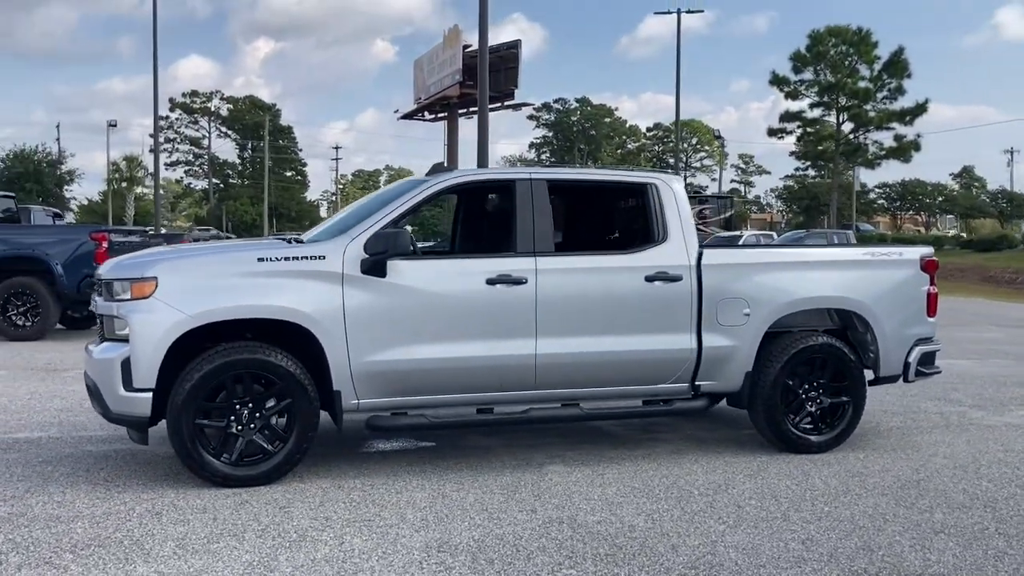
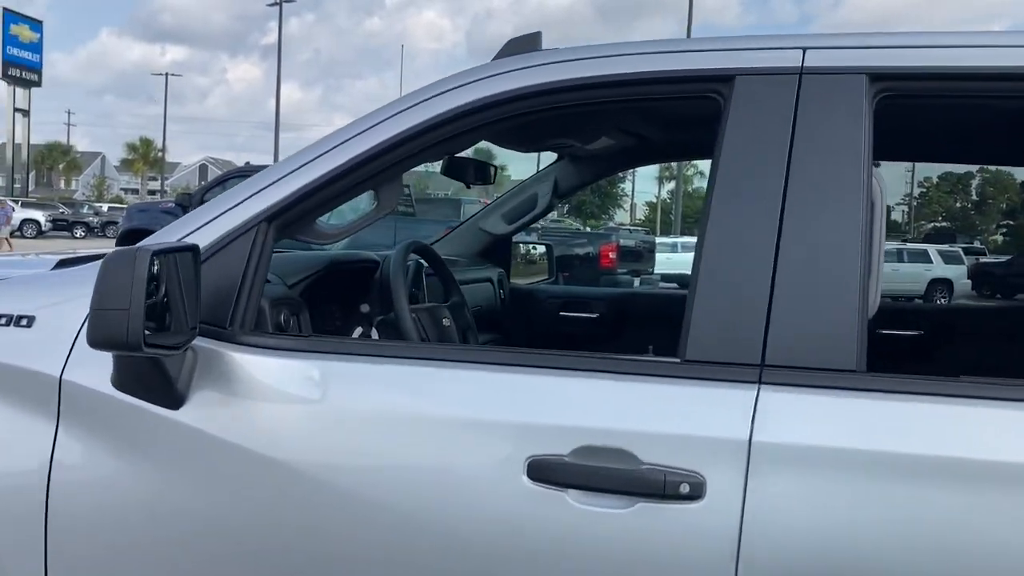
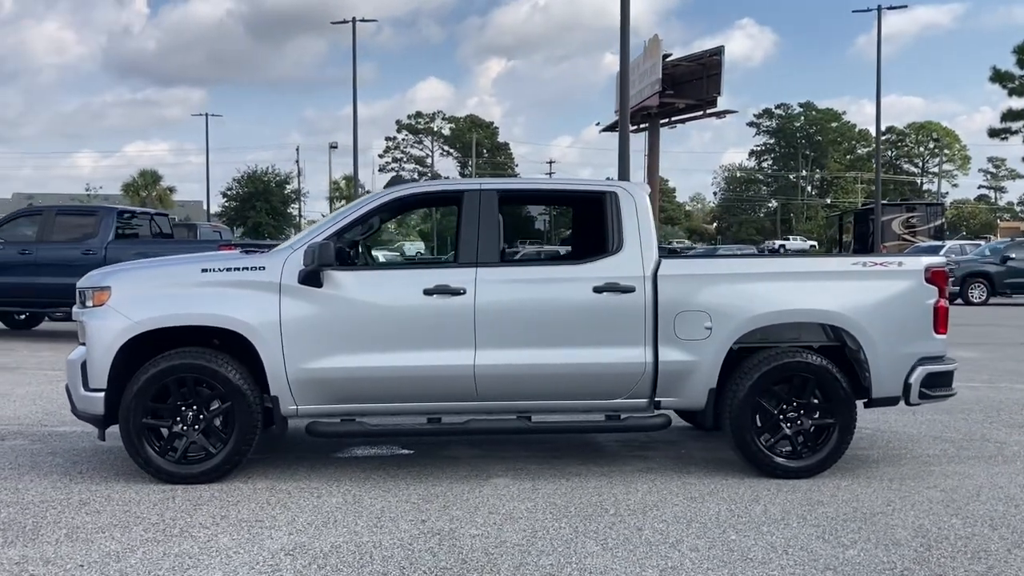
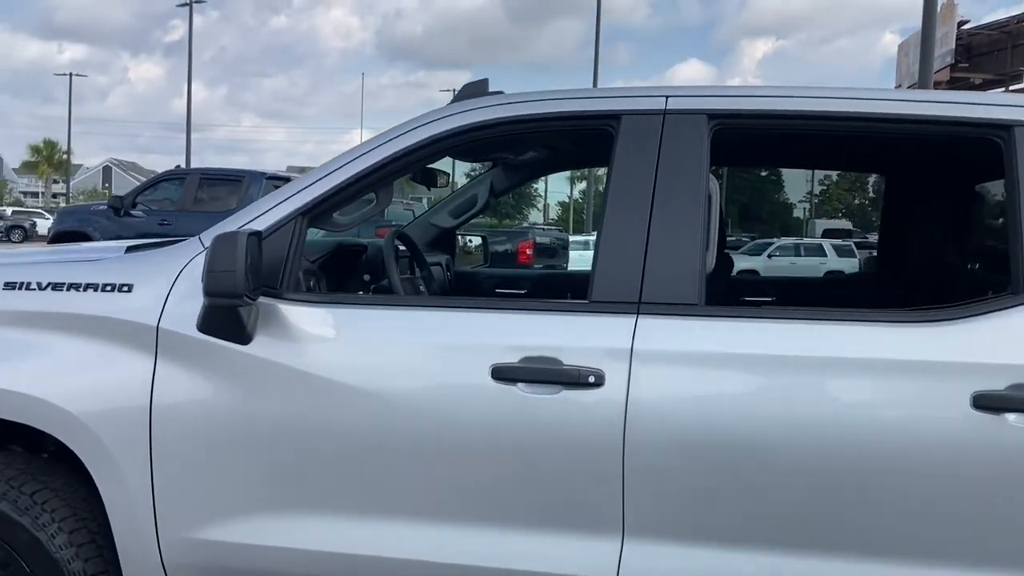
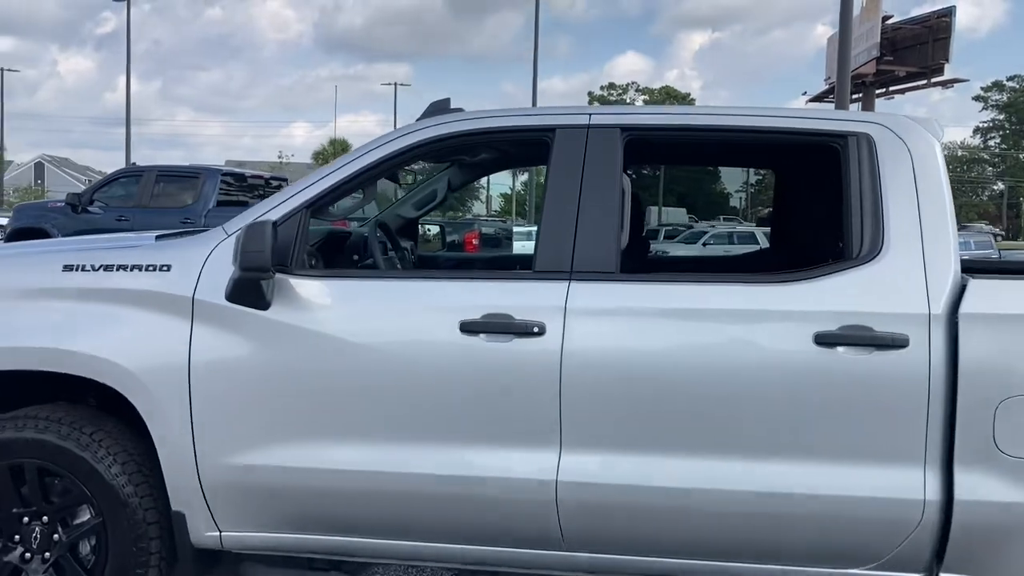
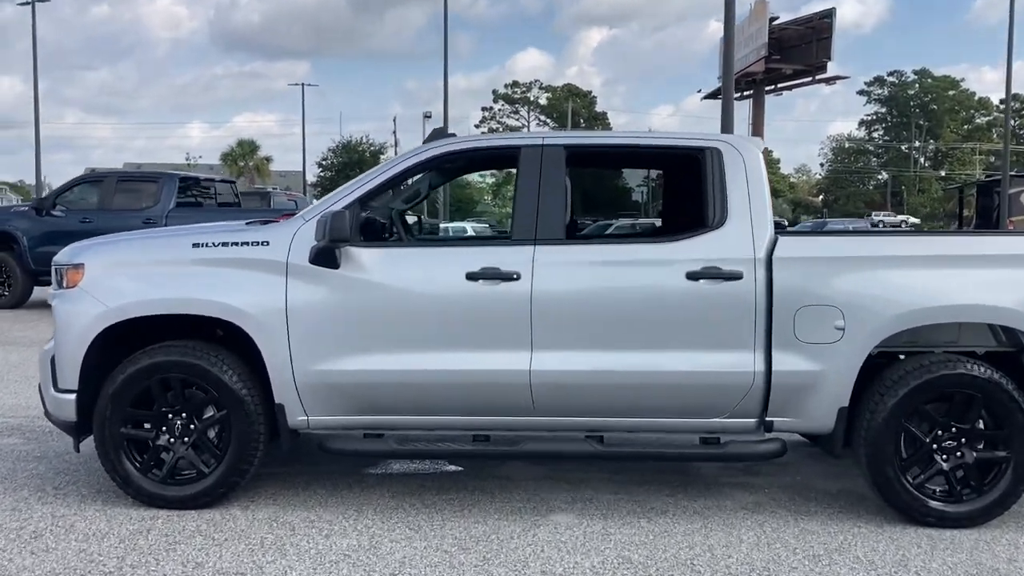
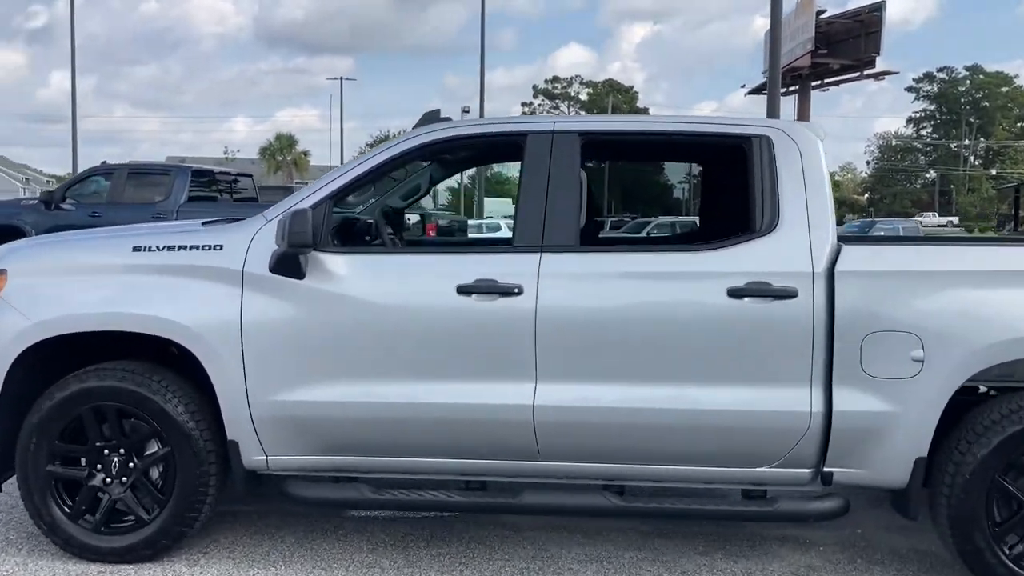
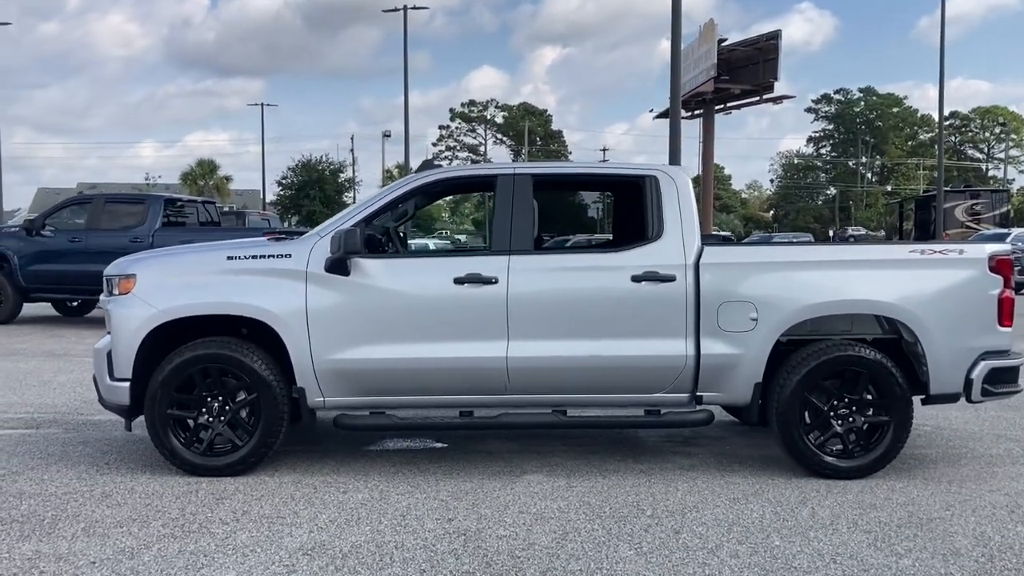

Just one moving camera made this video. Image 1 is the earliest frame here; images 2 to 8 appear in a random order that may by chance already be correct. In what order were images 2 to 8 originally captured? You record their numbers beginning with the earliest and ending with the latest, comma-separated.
3, 8, 6, 7, 5, 4, 2
